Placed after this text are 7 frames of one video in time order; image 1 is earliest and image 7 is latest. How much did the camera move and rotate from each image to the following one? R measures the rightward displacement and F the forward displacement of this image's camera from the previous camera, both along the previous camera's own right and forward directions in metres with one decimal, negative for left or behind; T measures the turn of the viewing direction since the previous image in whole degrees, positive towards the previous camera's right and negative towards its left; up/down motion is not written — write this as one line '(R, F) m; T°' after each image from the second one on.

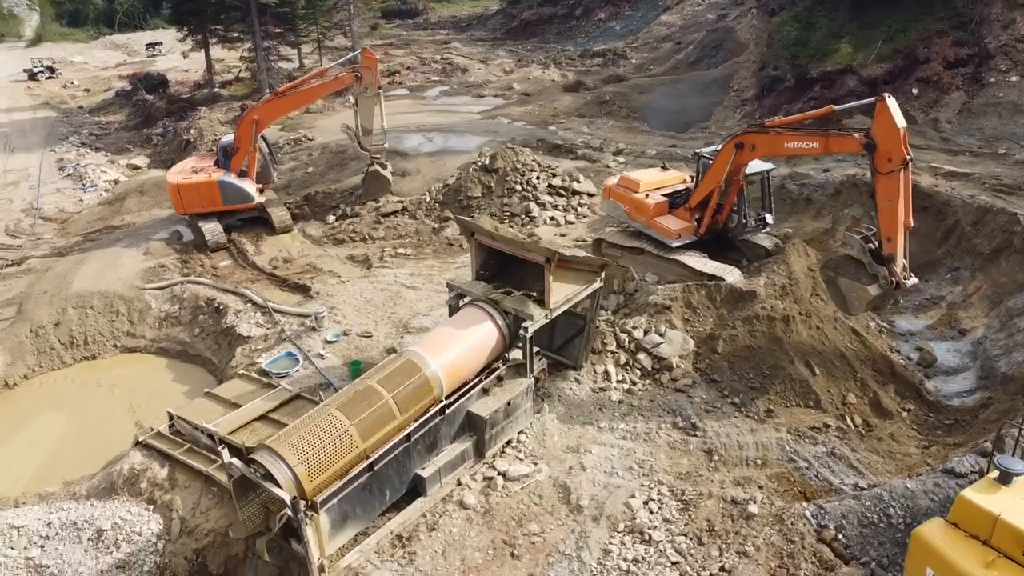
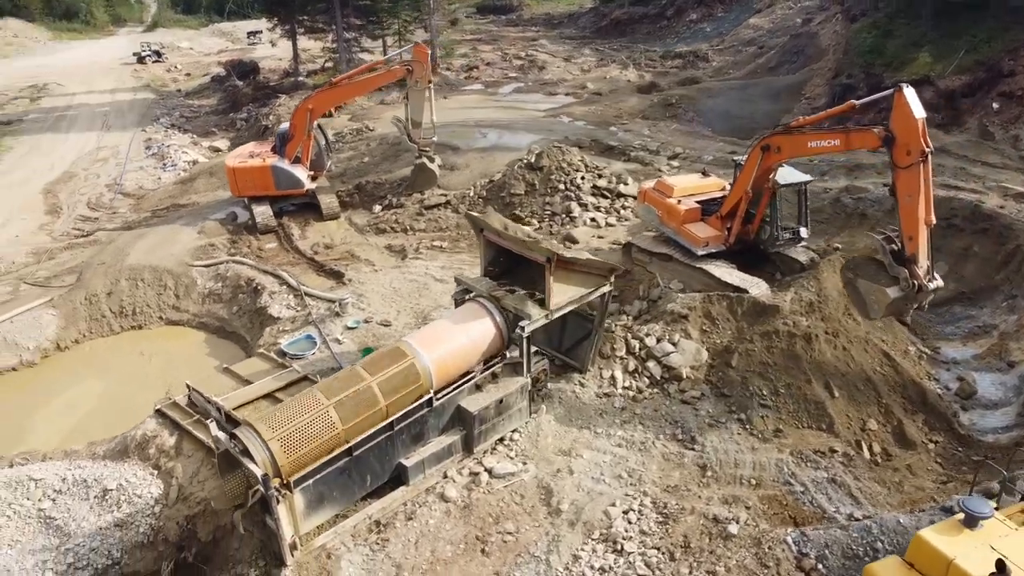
(+0.9, 0.0) m; -6°
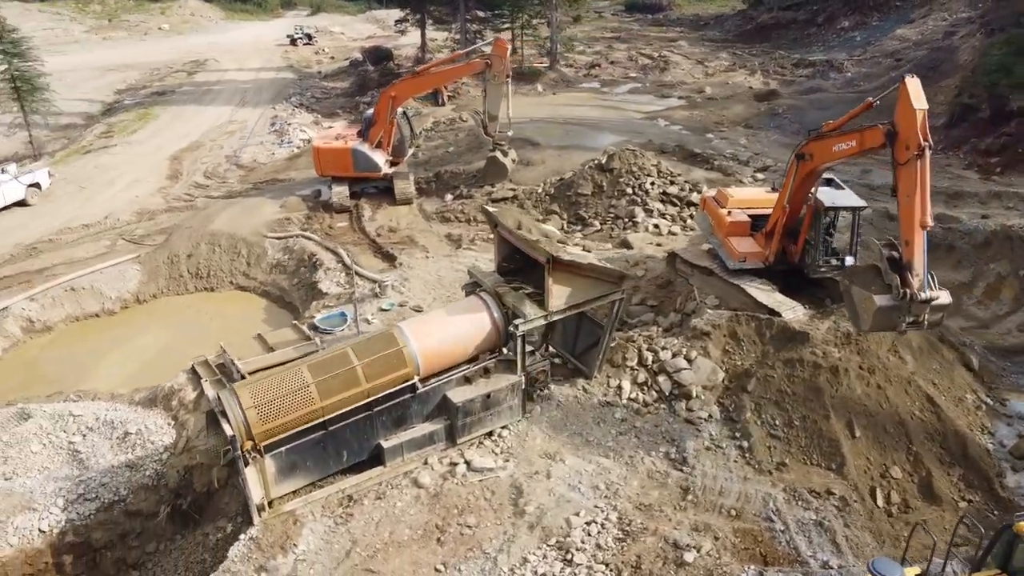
(+1.5, +0.1) m; -10°
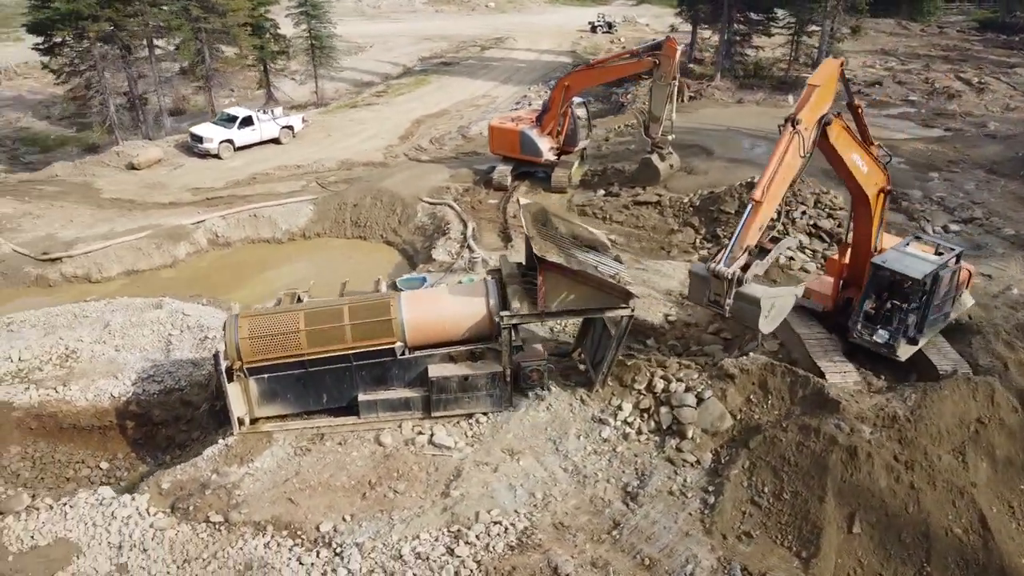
(+3.1, +0.6) m; -21°
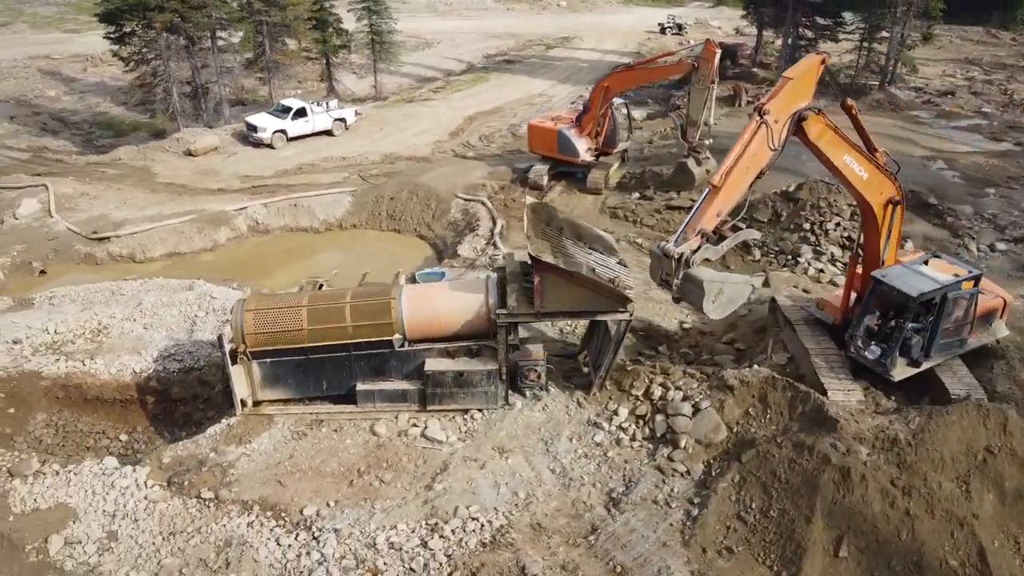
(+0.8, 0.0) m; -5°
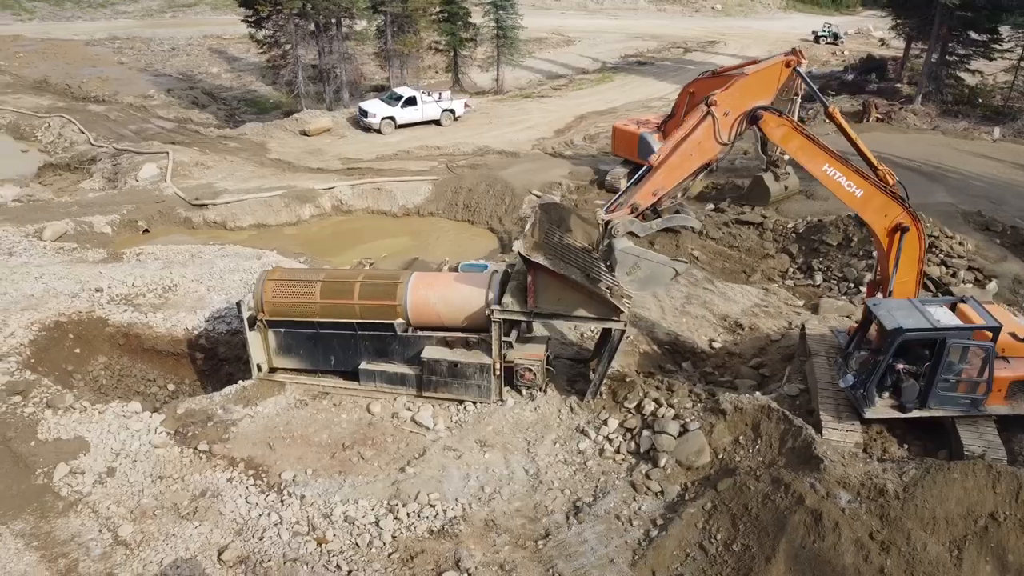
(+1.6, +0.1) m; -10°
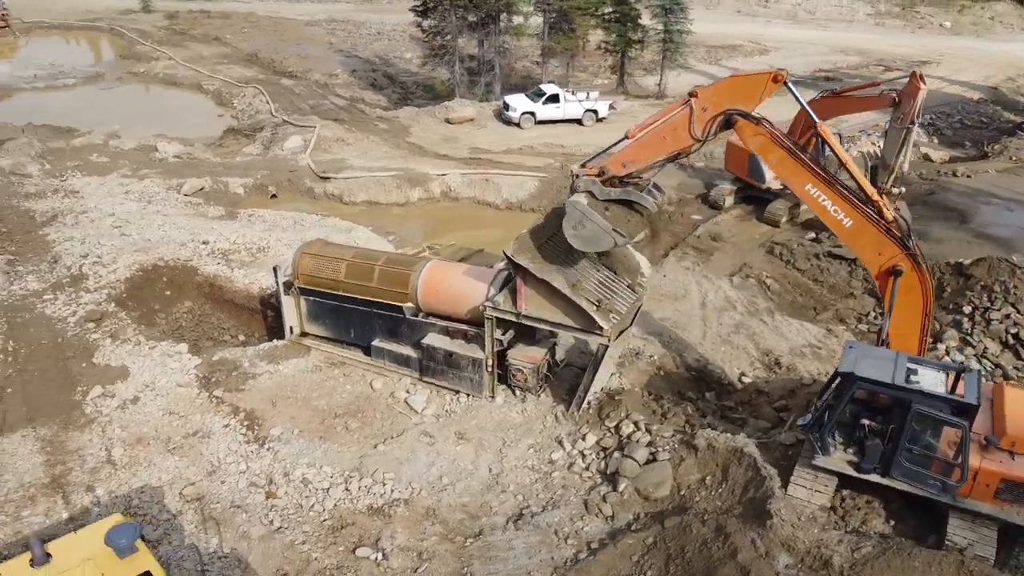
(+2.1, +0.3) m; -14°
